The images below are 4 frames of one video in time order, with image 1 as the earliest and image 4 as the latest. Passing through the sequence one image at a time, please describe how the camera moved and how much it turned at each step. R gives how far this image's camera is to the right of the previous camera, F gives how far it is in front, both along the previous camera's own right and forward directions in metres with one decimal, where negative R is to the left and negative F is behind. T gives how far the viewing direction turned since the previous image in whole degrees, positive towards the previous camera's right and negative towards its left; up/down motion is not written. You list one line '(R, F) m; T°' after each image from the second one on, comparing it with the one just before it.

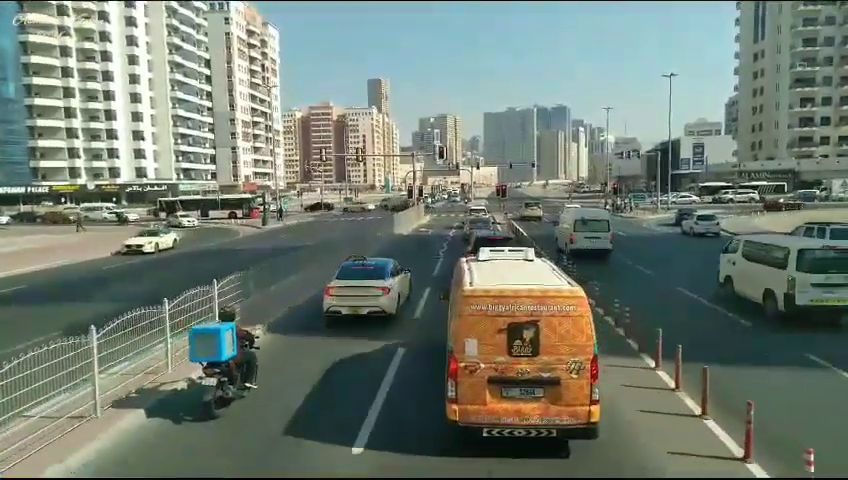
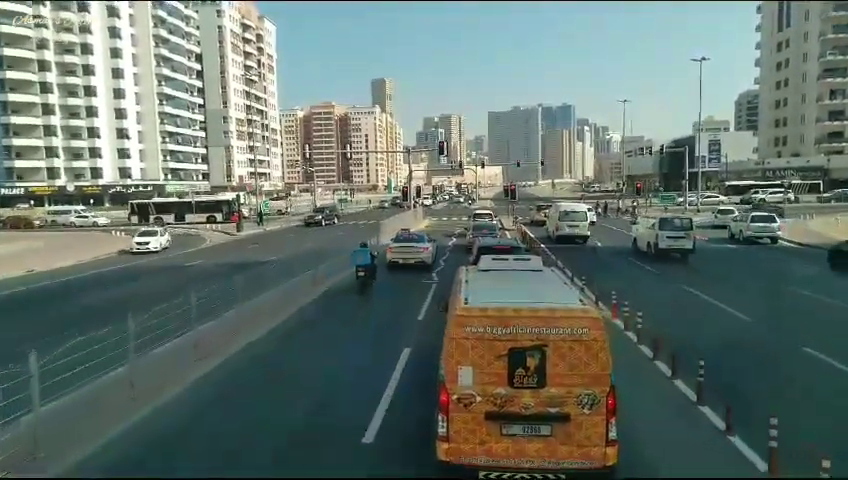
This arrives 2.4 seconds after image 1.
(+0.2, +1.0) m; 0°
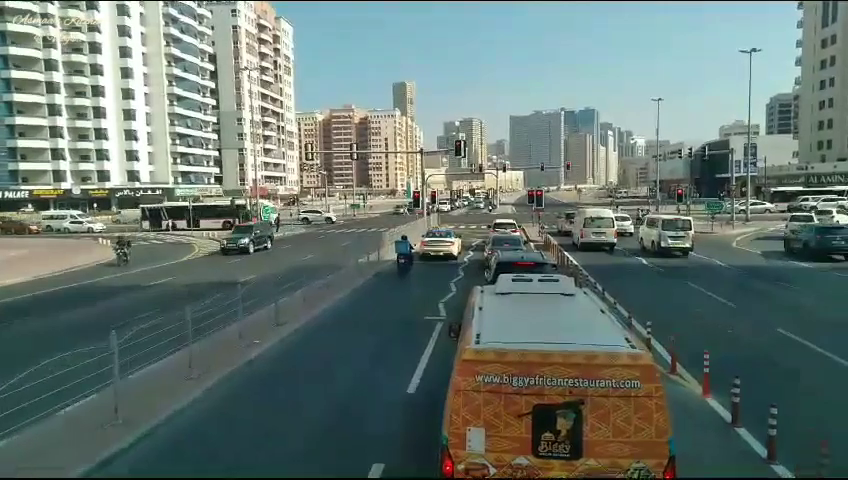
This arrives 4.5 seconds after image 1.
(+0.1, +1.2) m; -2°
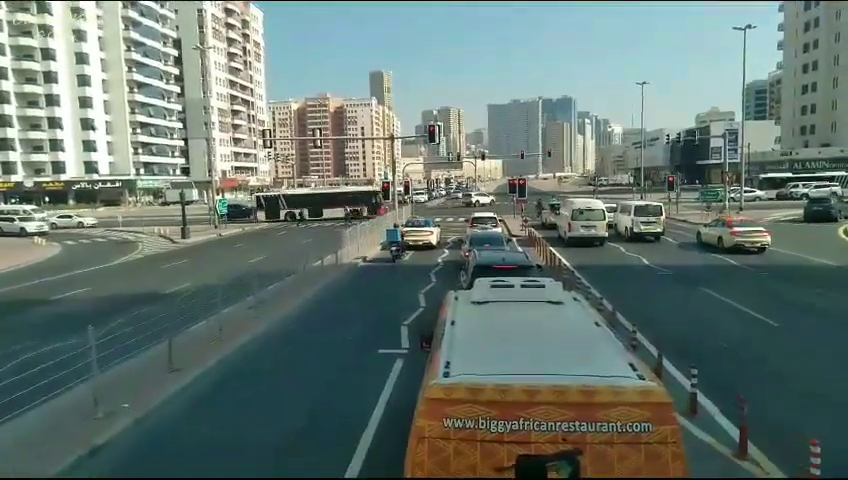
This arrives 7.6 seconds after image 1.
(+0.1, +0.9) m; +2°
